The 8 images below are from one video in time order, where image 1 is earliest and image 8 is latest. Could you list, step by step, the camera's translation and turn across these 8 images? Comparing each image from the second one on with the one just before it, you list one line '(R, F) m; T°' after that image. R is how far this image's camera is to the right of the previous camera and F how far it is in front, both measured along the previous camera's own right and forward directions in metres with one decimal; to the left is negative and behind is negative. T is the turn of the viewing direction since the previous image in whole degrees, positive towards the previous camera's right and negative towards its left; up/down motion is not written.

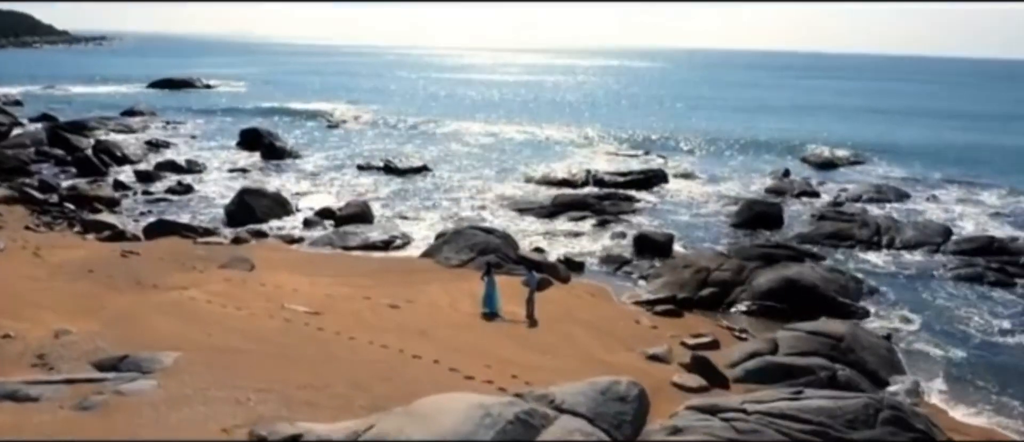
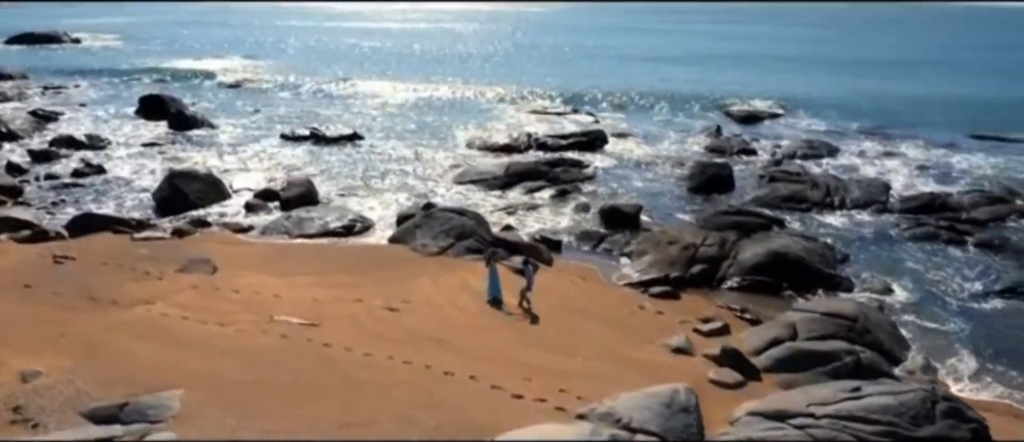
(-2.4, +1.3) m; +8°
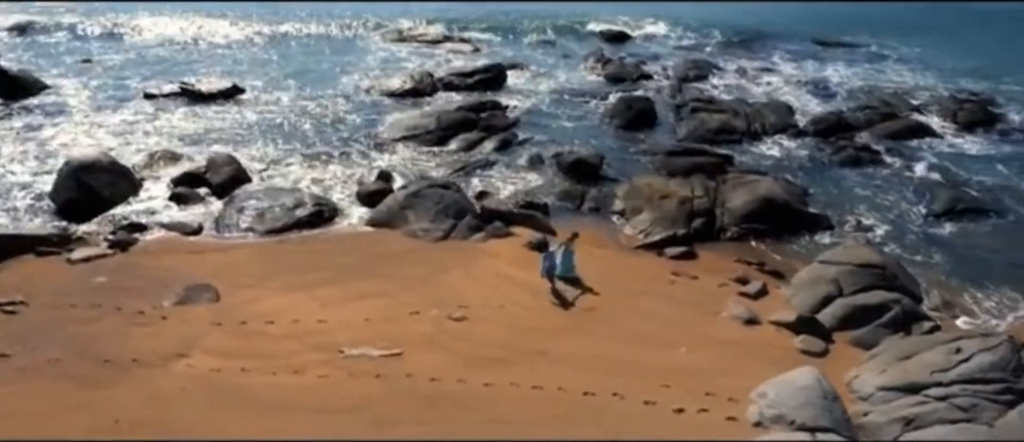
(-5.0, +1.7) m; +15°
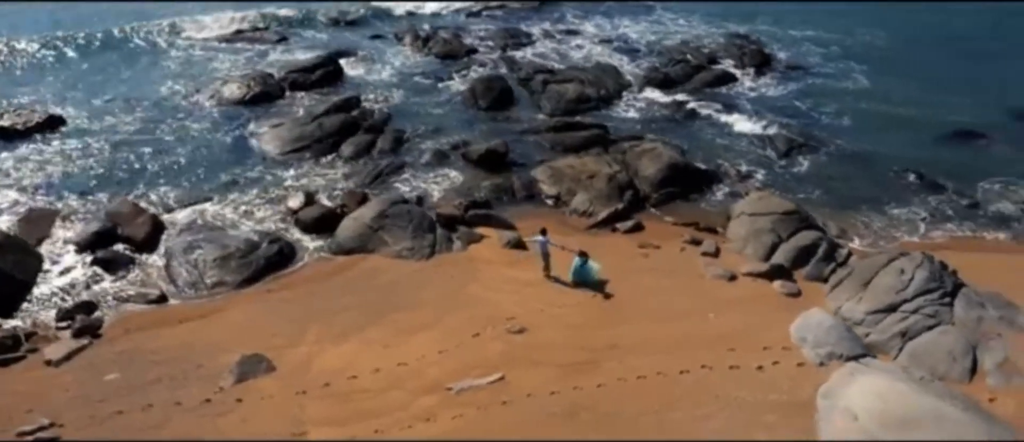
(-6.0, 0.0) m; +20°
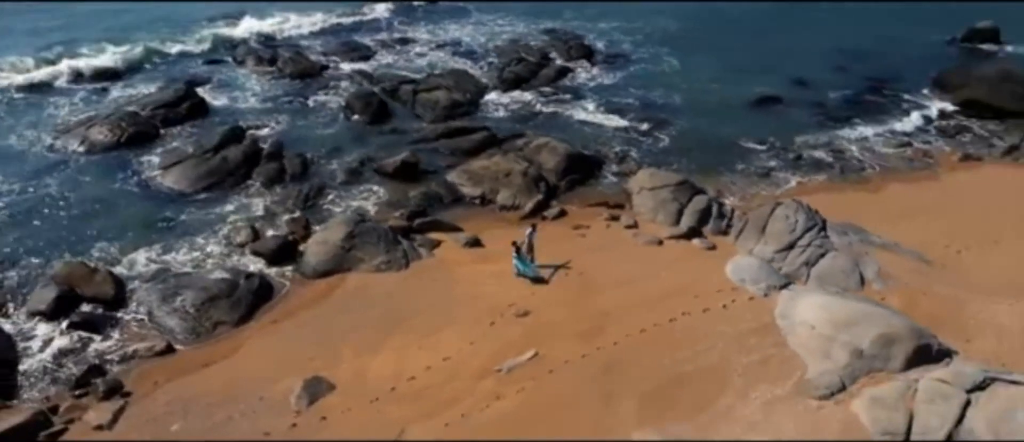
(-5.0, -1.8) m; +16°
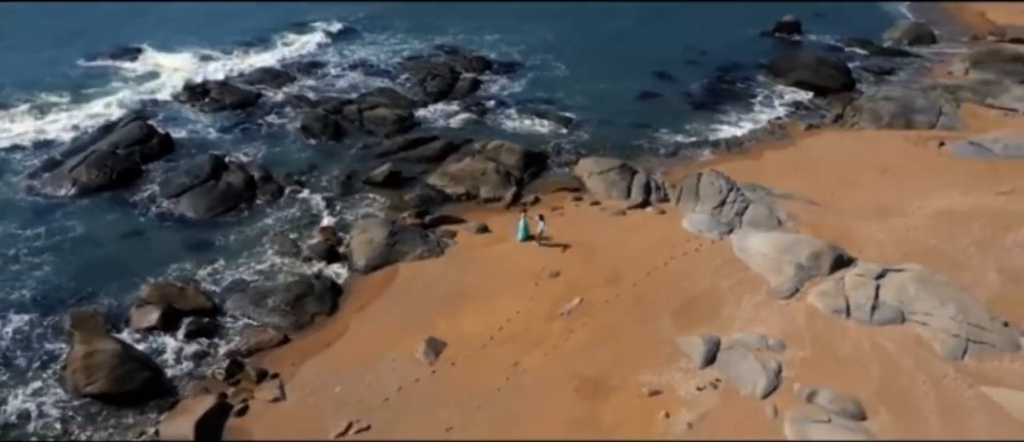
(-6.2, -4.6) m; +13°
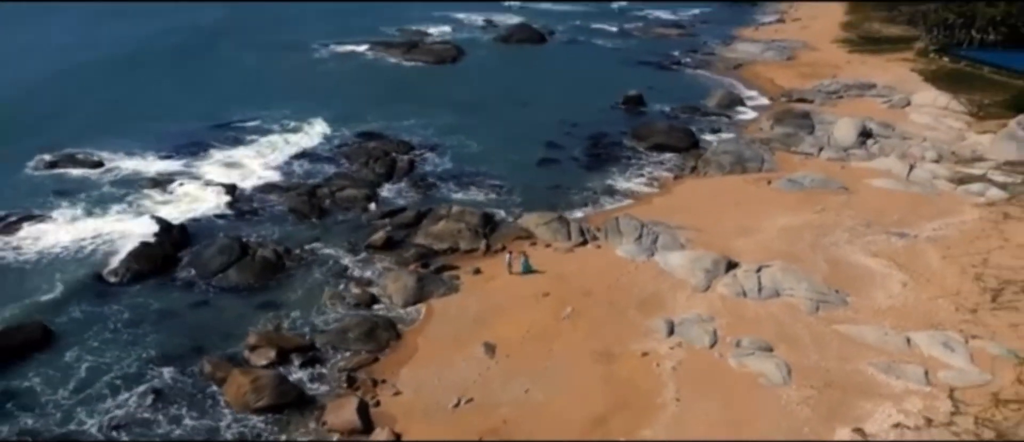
(-7.1, -8.8) m; +13°
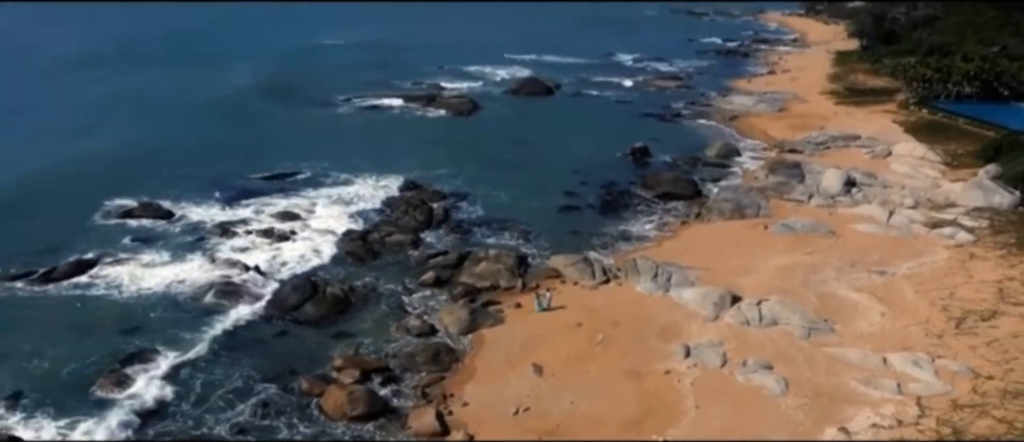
(-2.2, -6.2) m; 0°
